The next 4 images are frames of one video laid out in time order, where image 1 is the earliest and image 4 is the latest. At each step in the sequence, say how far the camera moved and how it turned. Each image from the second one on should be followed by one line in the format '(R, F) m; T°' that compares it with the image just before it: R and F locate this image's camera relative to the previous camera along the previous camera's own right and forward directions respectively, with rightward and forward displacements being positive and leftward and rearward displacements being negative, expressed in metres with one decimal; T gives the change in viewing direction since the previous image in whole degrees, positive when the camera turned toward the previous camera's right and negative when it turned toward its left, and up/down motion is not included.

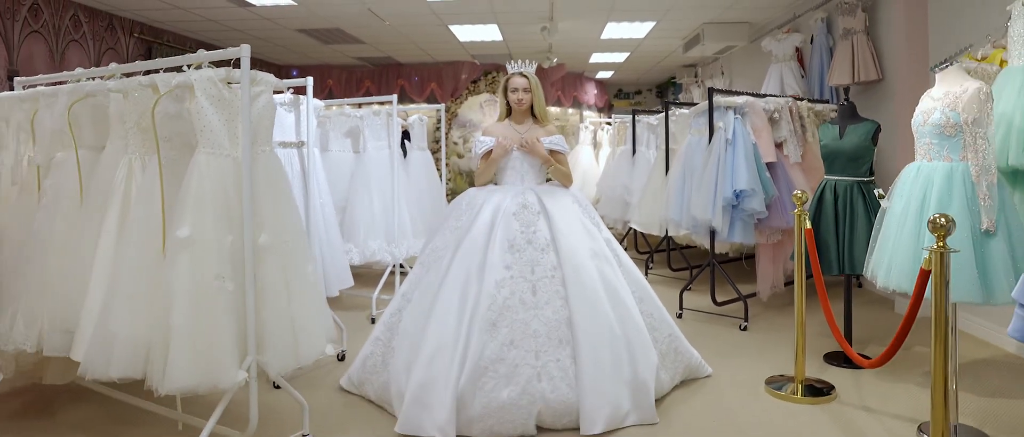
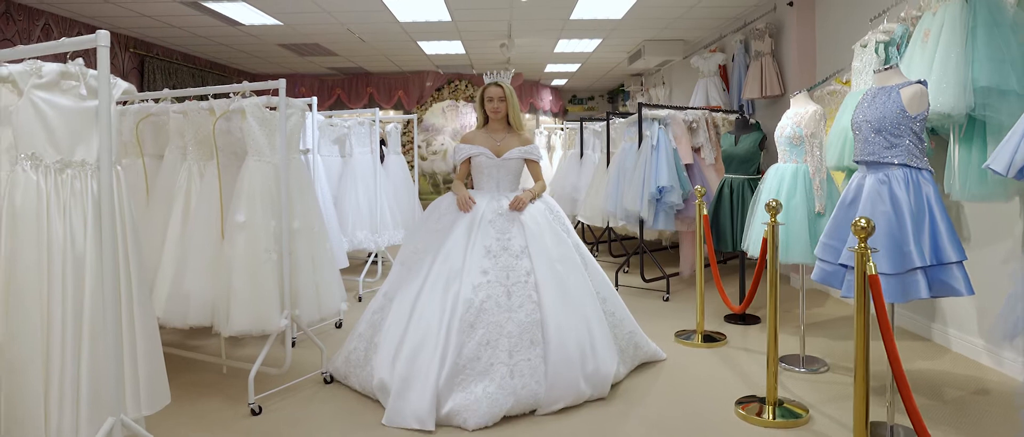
(0.0, -0.8) m; +4°
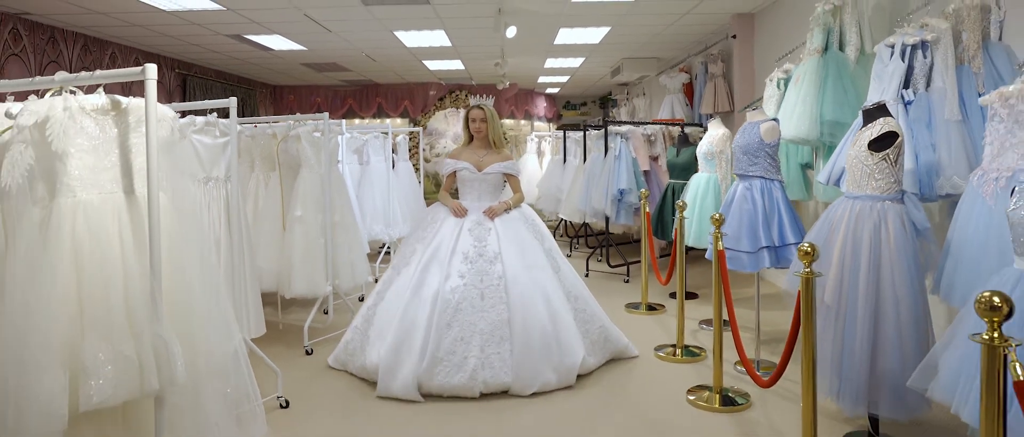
(+0.1, -1.0) m; 0°
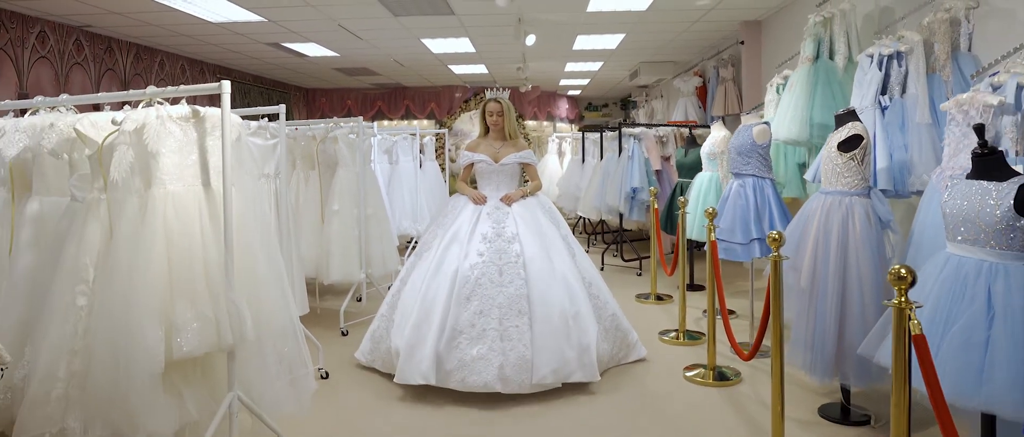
(+0.1, -0.4) m; -2°
